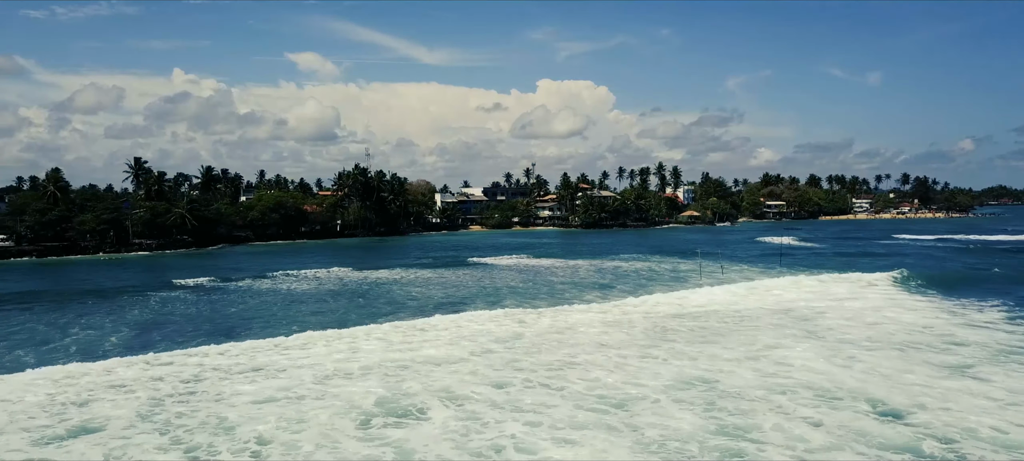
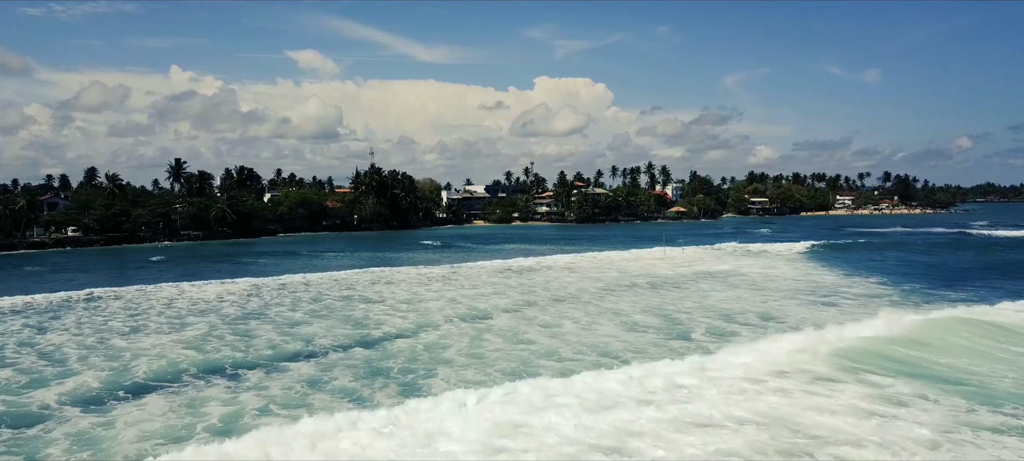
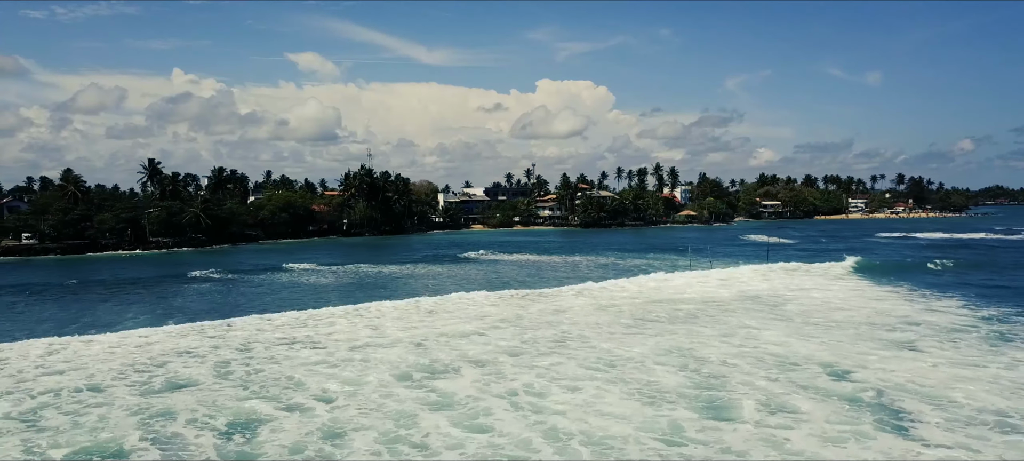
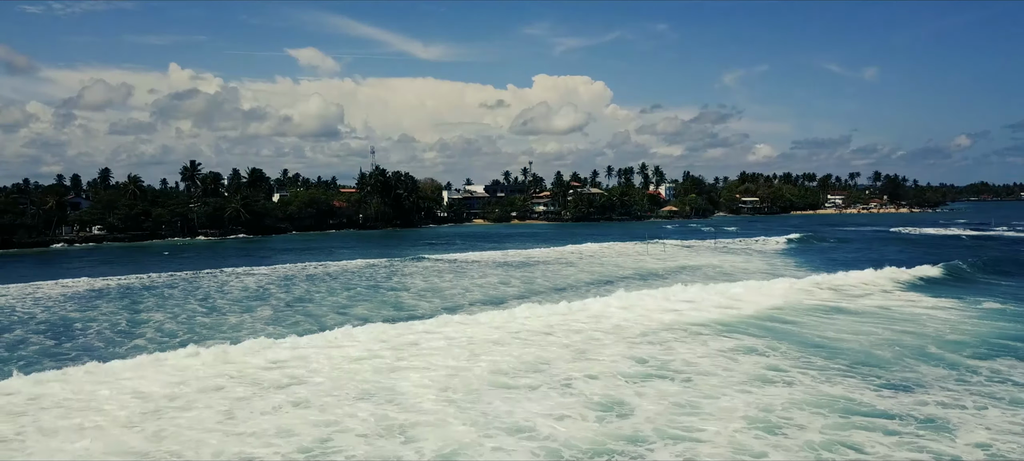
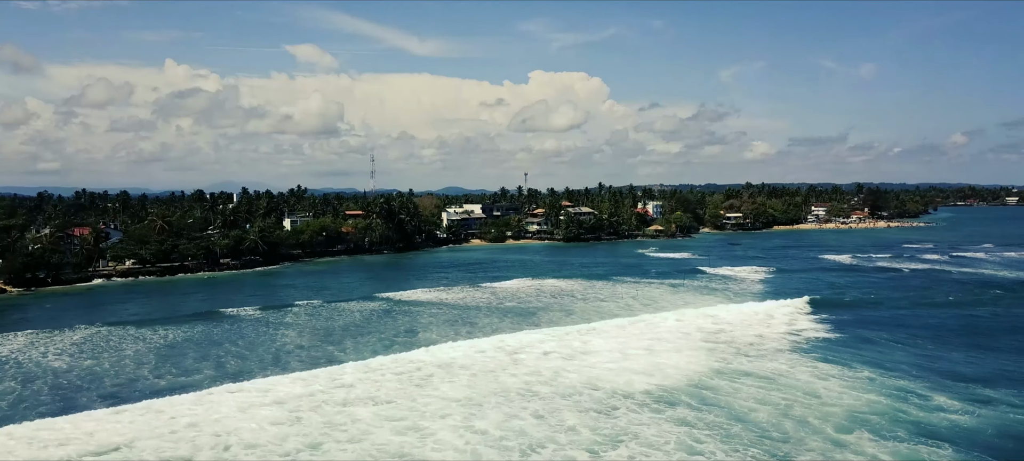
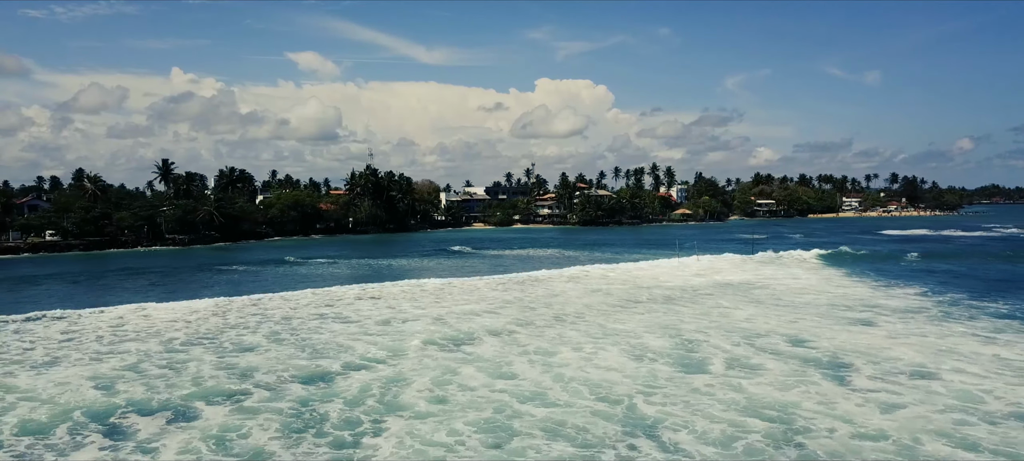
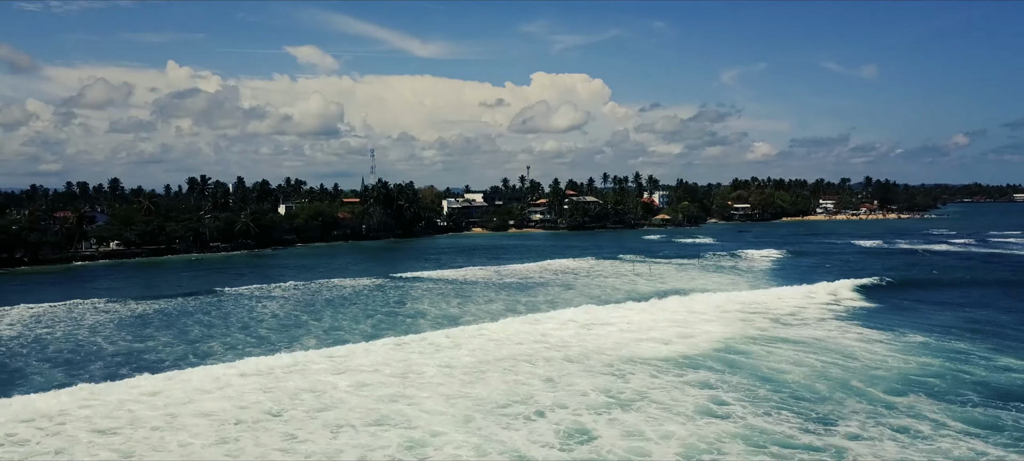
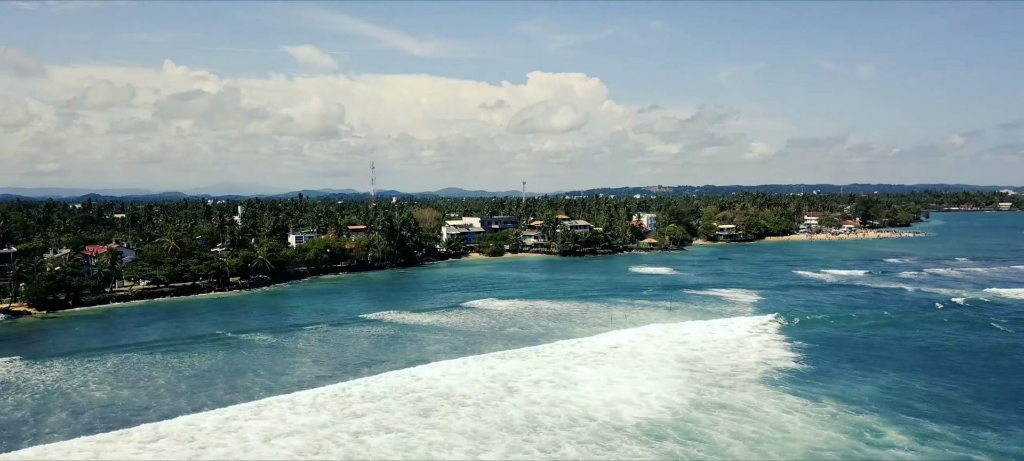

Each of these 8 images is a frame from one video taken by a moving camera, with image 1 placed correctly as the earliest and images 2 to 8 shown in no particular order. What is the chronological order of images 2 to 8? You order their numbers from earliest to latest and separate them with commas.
3, 6, 2, 4, 7, 5, 8
